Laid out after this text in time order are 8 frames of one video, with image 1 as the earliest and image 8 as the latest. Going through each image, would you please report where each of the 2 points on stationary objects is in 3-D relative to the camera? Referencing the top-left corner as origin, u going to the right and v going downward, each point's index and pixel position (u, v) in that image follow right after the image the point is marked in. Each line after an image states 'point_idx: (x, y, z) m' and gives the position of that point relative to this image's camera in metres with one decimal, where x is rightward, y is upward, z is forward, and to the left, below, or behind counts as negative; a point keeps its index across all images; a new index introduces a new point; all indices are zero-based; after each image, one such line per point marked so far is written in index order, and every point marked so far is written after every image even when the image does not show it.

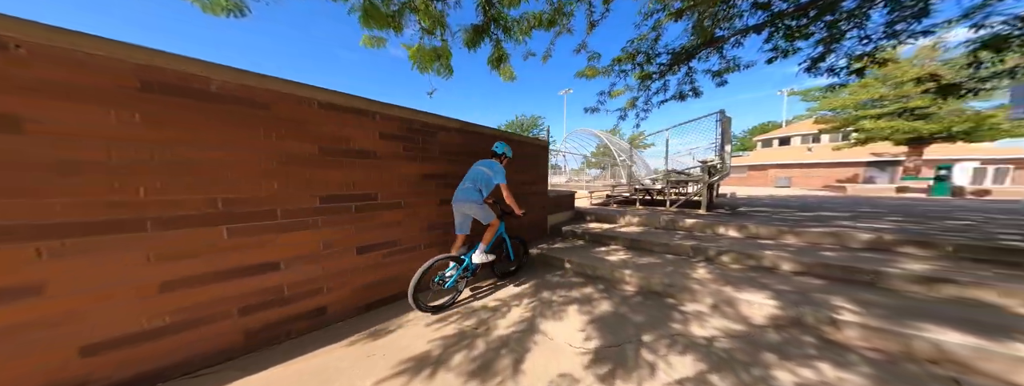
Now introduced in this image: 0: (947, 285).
0: (+3.9, -0.8, +2.0) m
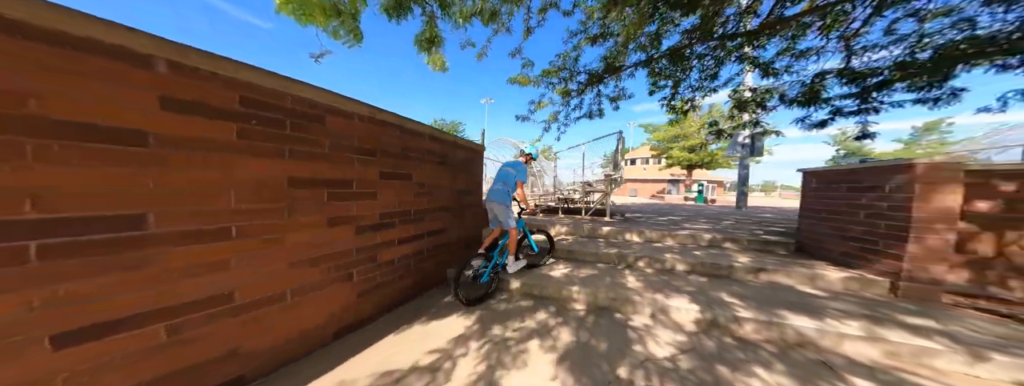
0: (+3.3, -1.0, +3.0) m
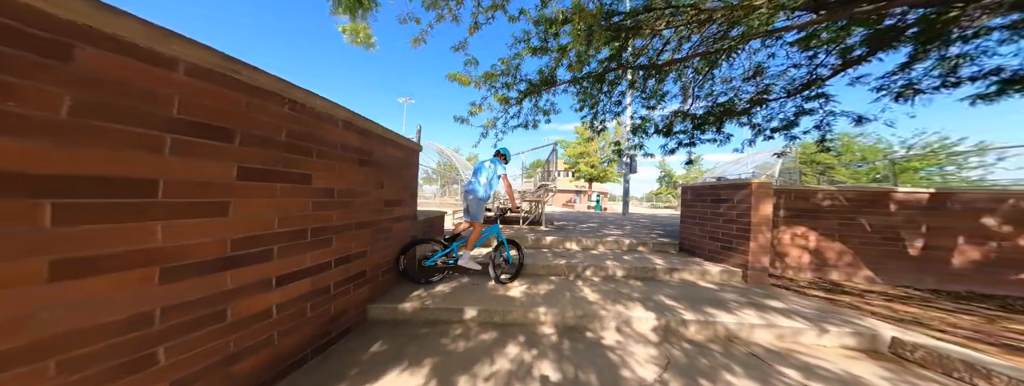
0: (+2.5, -1.2, +3.6) m
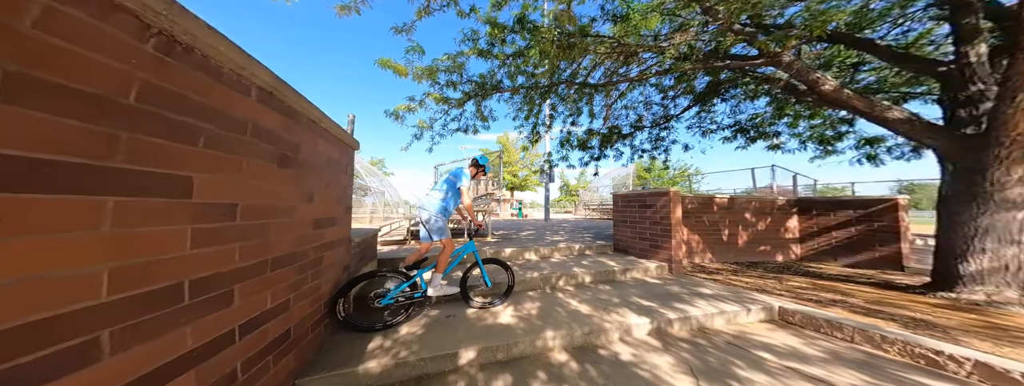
0: (+2.0, -1.3, +4.0) m
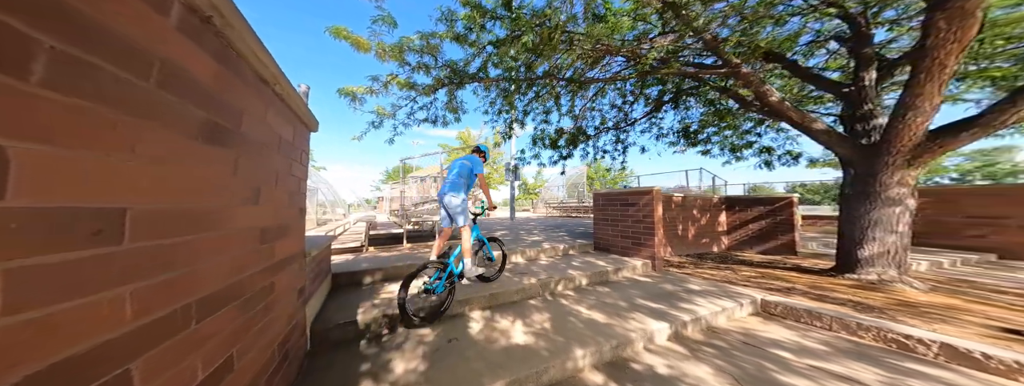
0: (+1.8, -1.3, +4.0) m
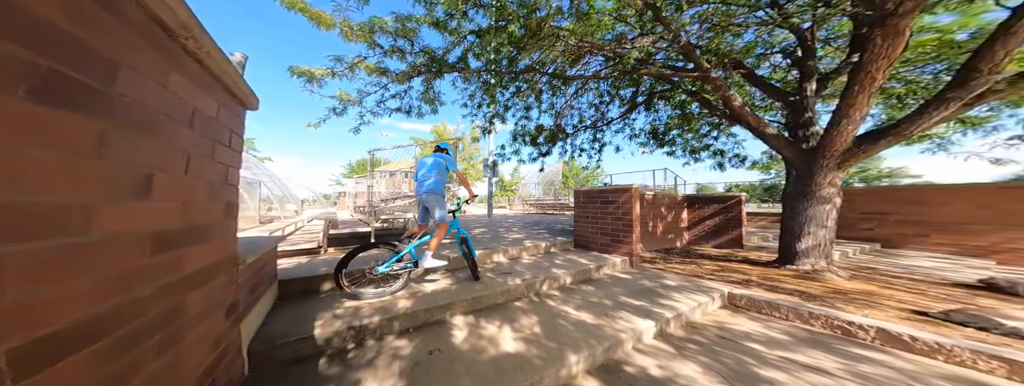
0: (+1.5, -1.3, +4.1) m
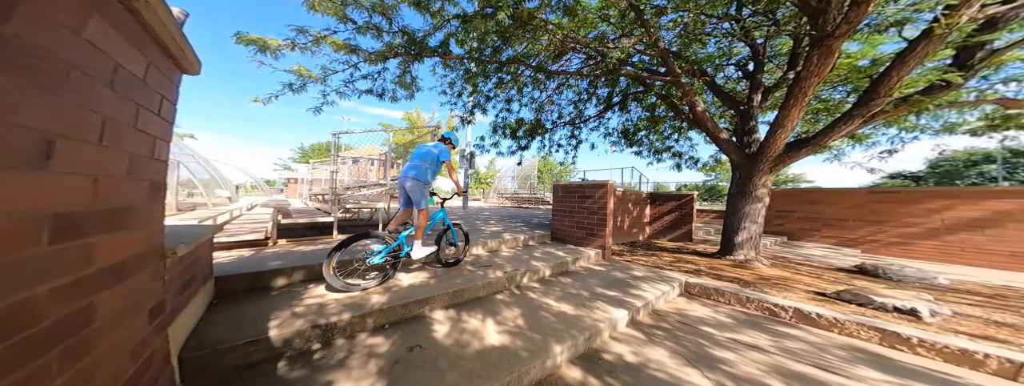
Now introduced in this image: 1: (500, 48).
0: (+1.2, -1.2, +4.2) m
1: (-0.3, +3.3, +5.4) m
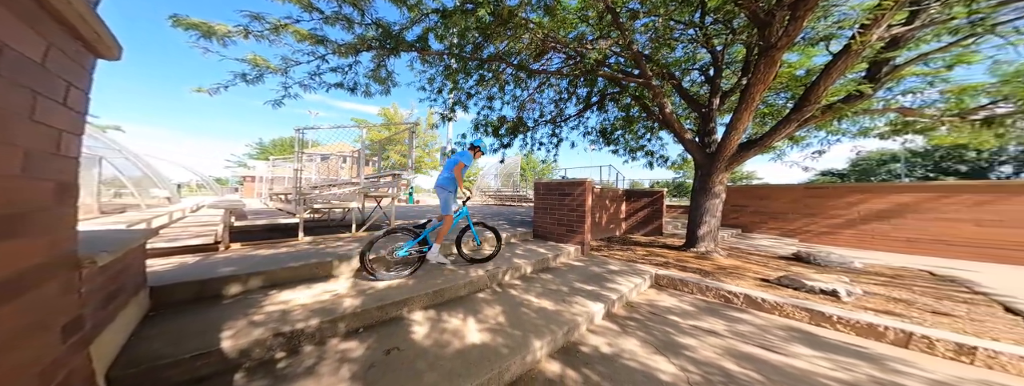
0: (+0.9, -1.2, +4.3) m
1: (-0.7, +3.4, +5.3) m
